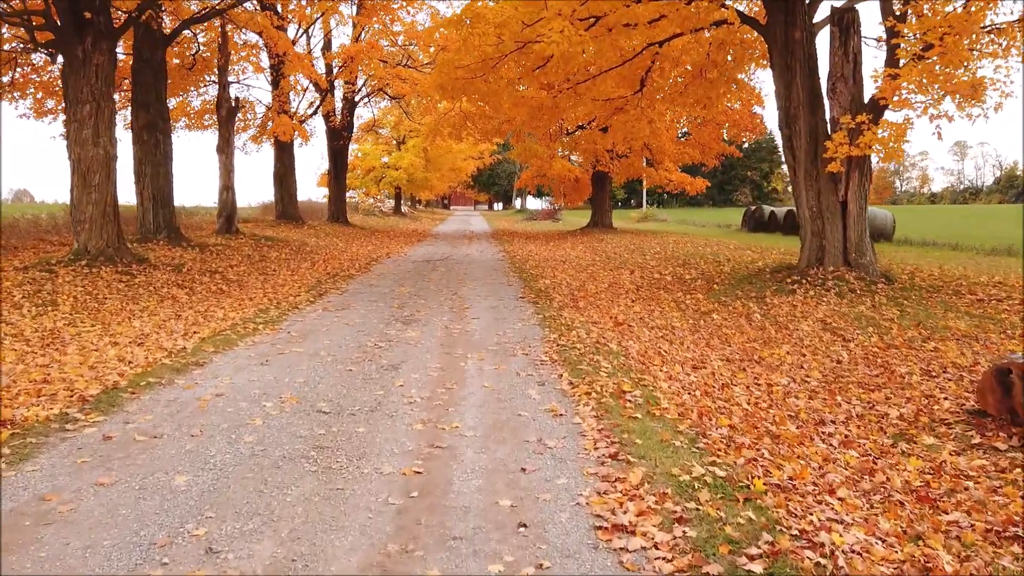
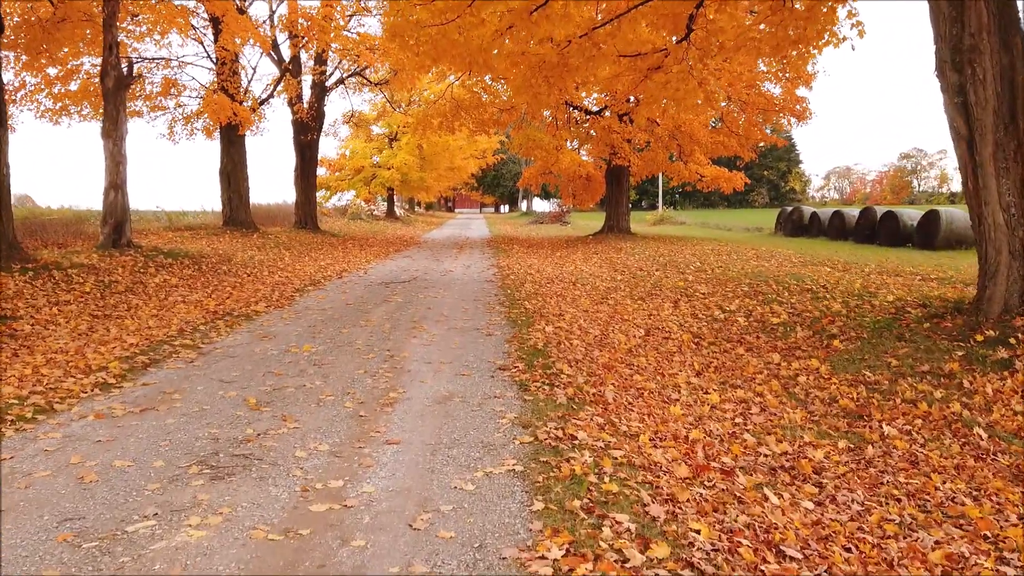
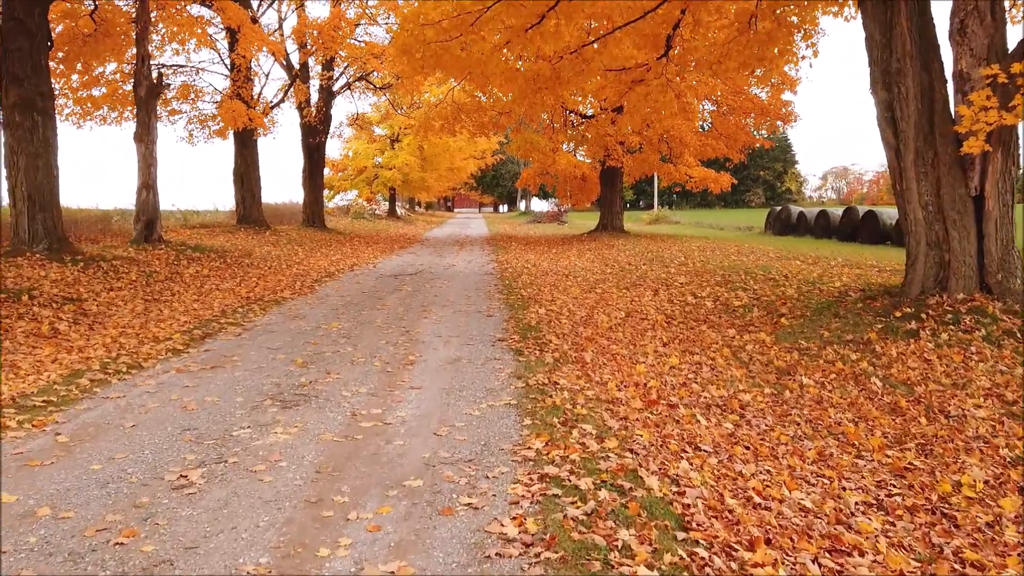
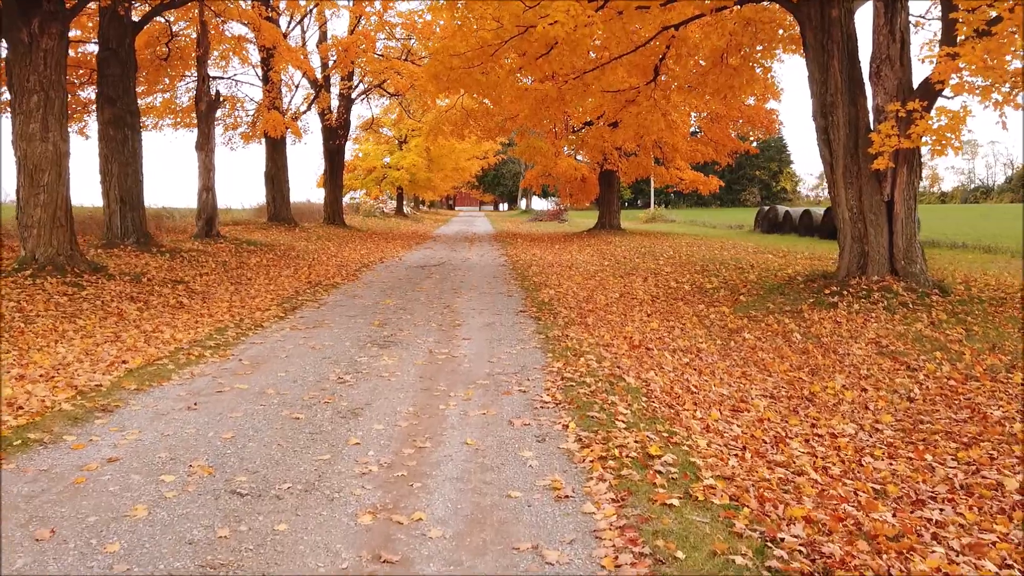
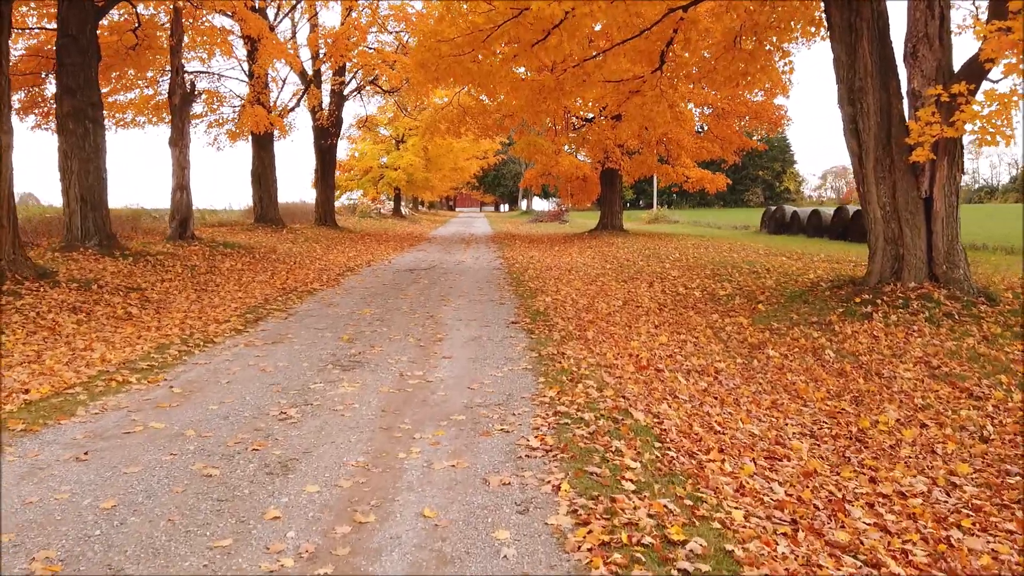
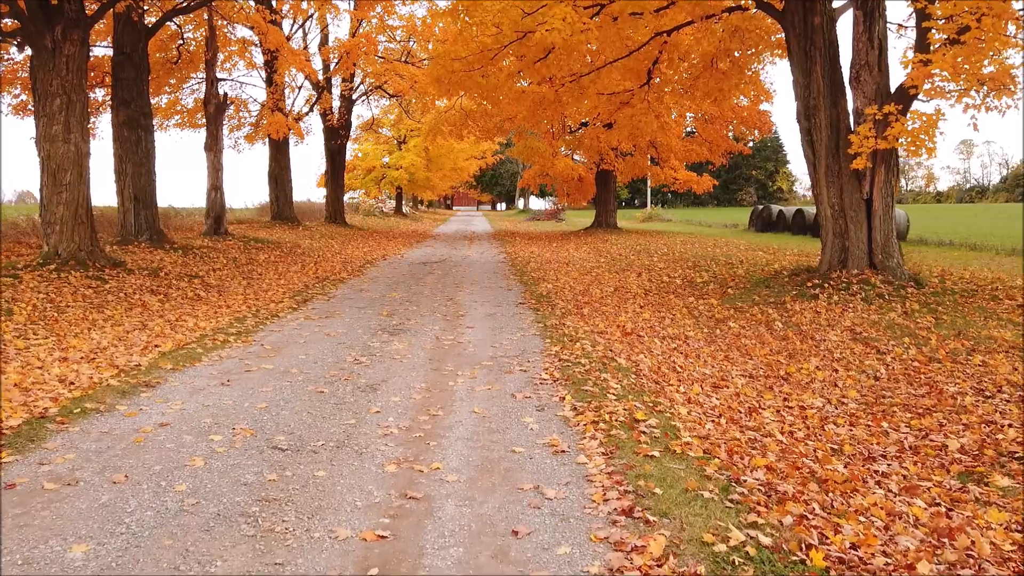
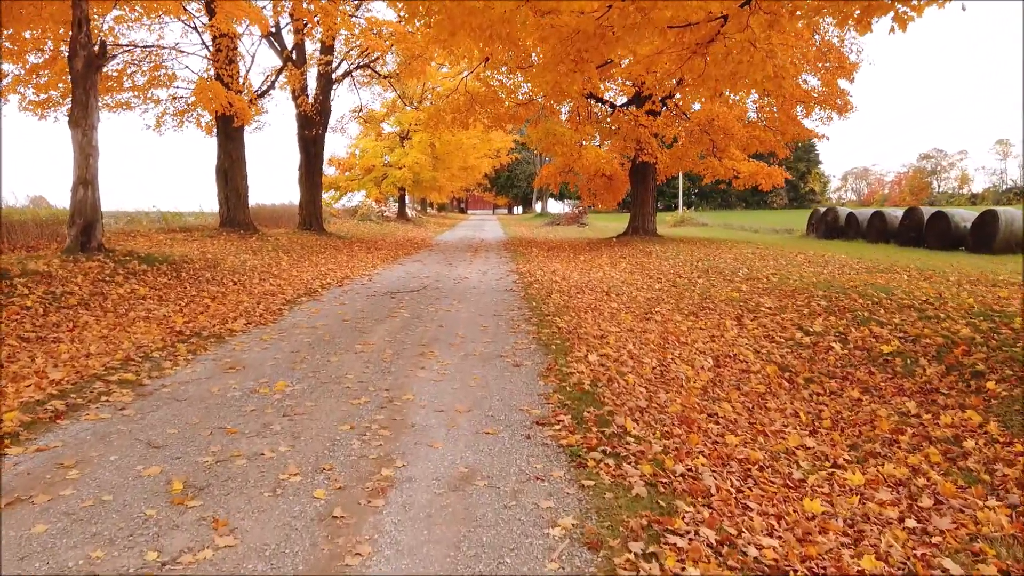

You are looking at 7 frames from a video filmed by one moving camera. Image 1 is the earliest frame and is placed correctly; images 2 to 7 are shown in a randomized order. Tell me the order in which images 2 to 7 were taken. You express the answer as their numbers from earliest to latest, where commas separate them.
6, 4, 5, 3, 2, 7
